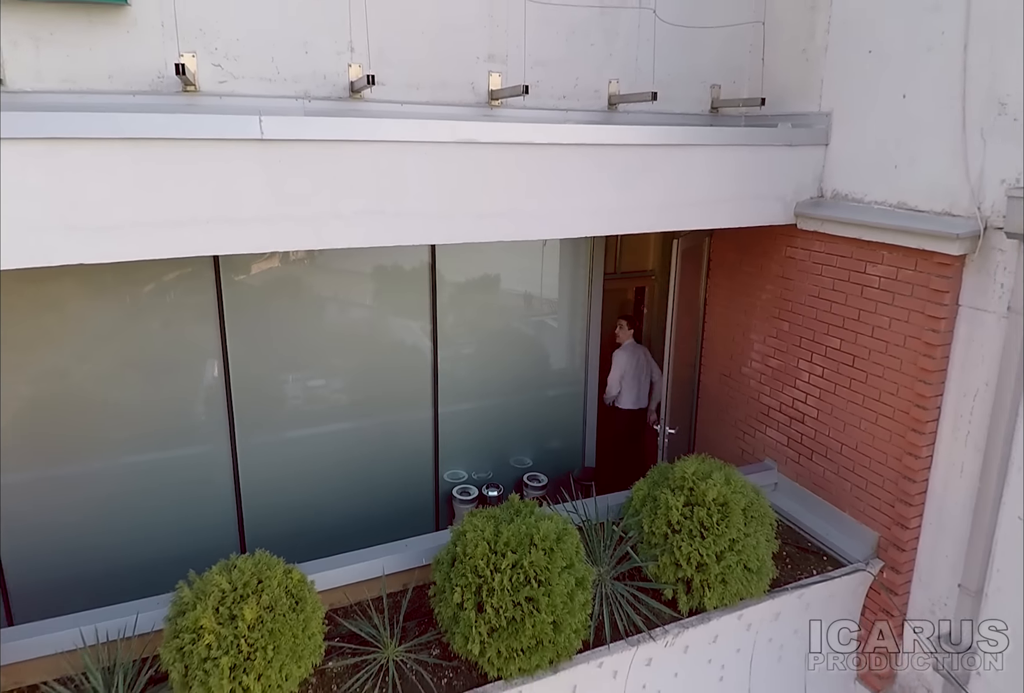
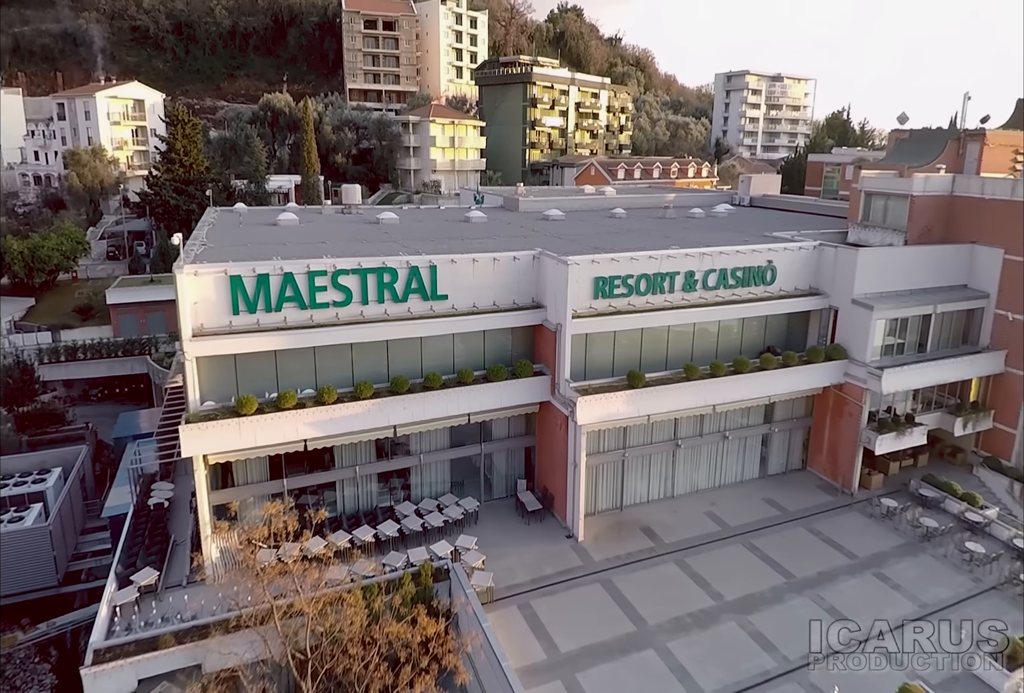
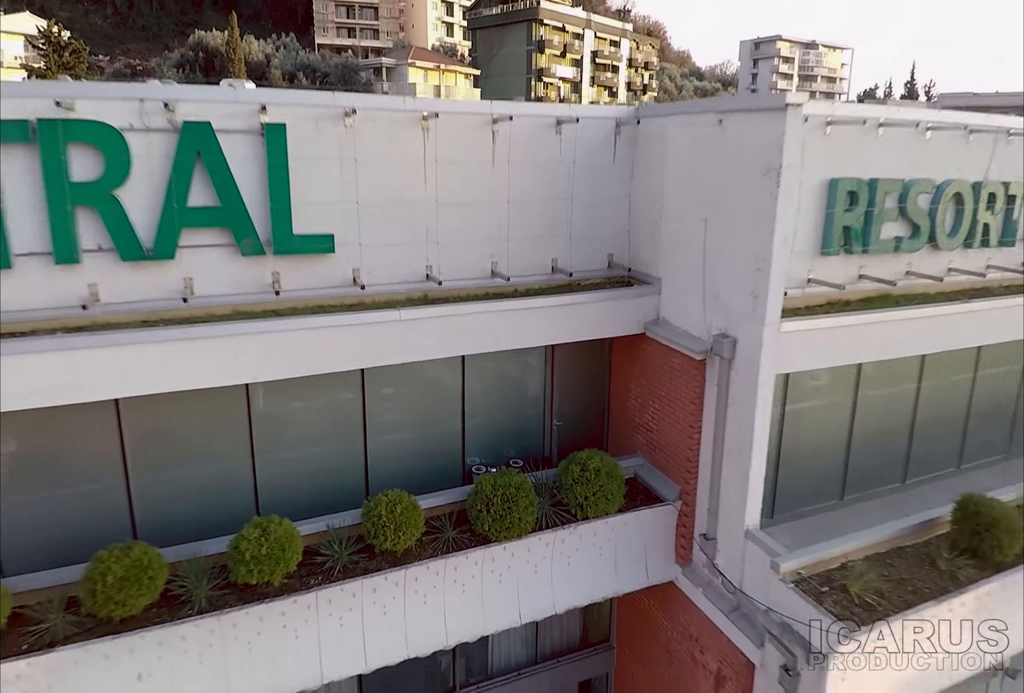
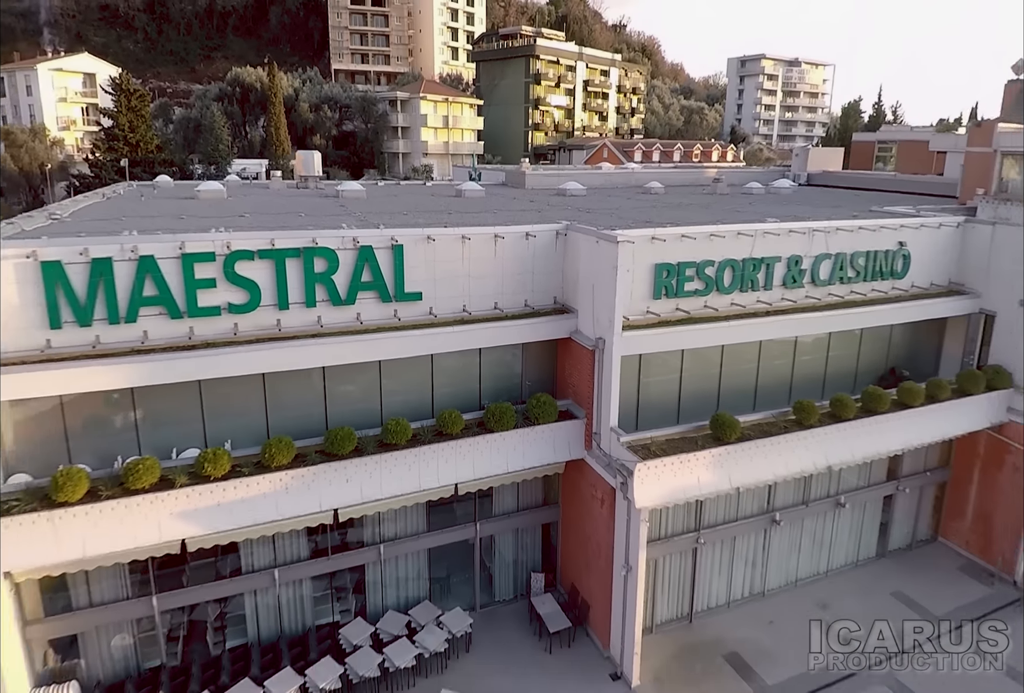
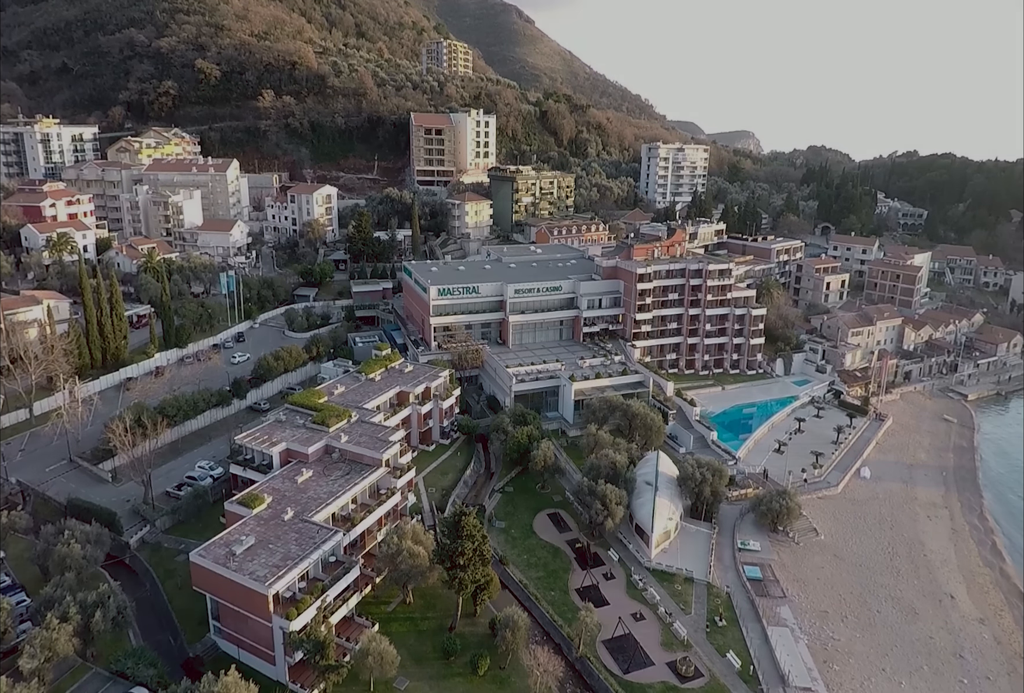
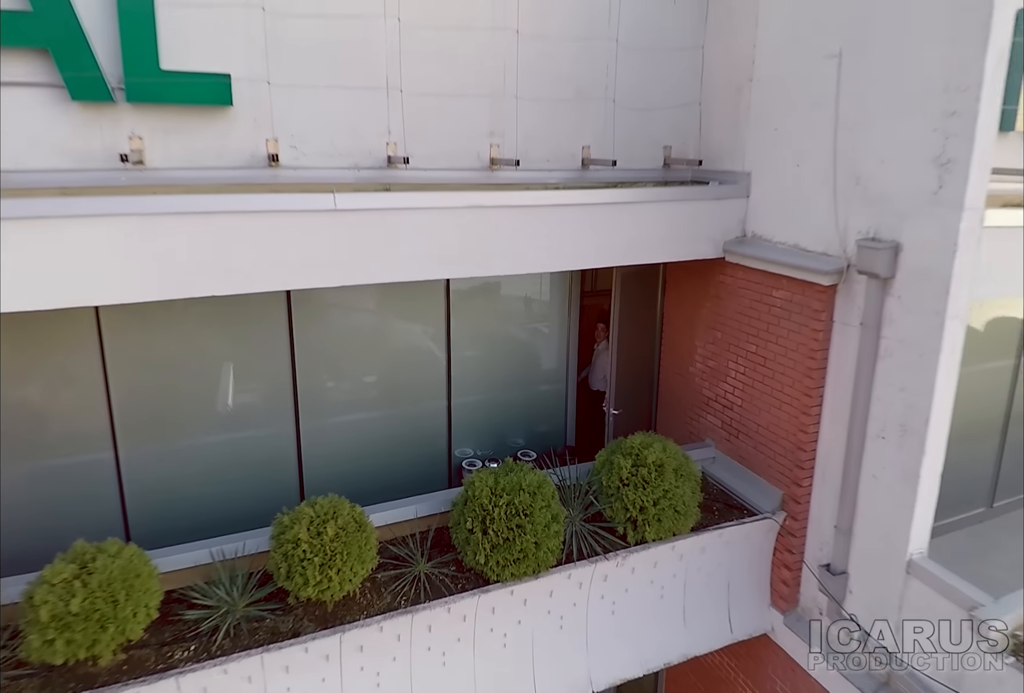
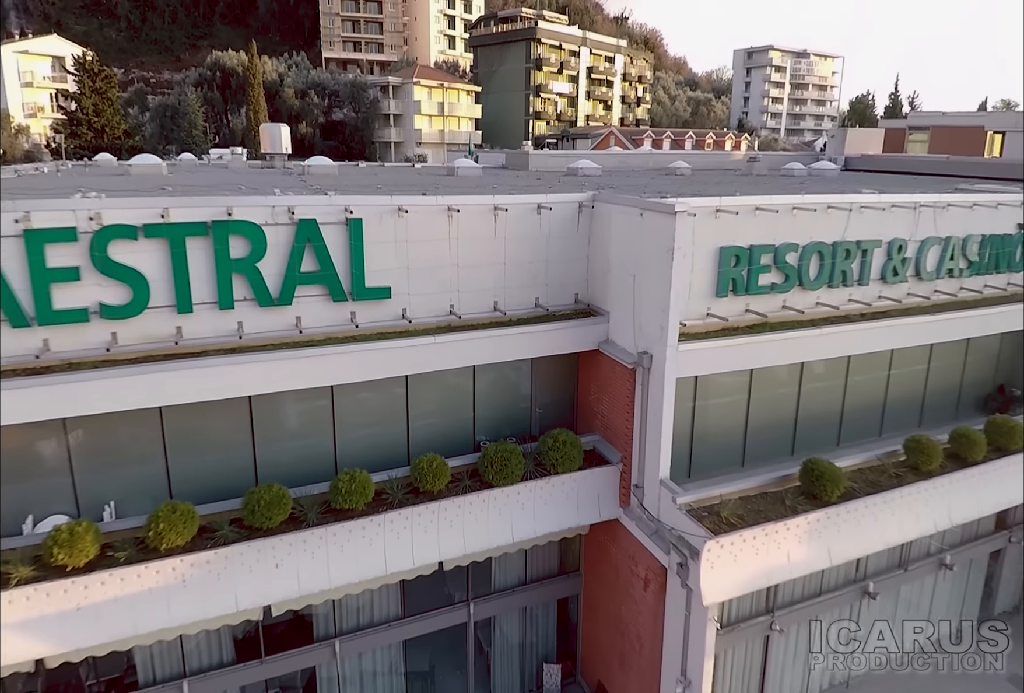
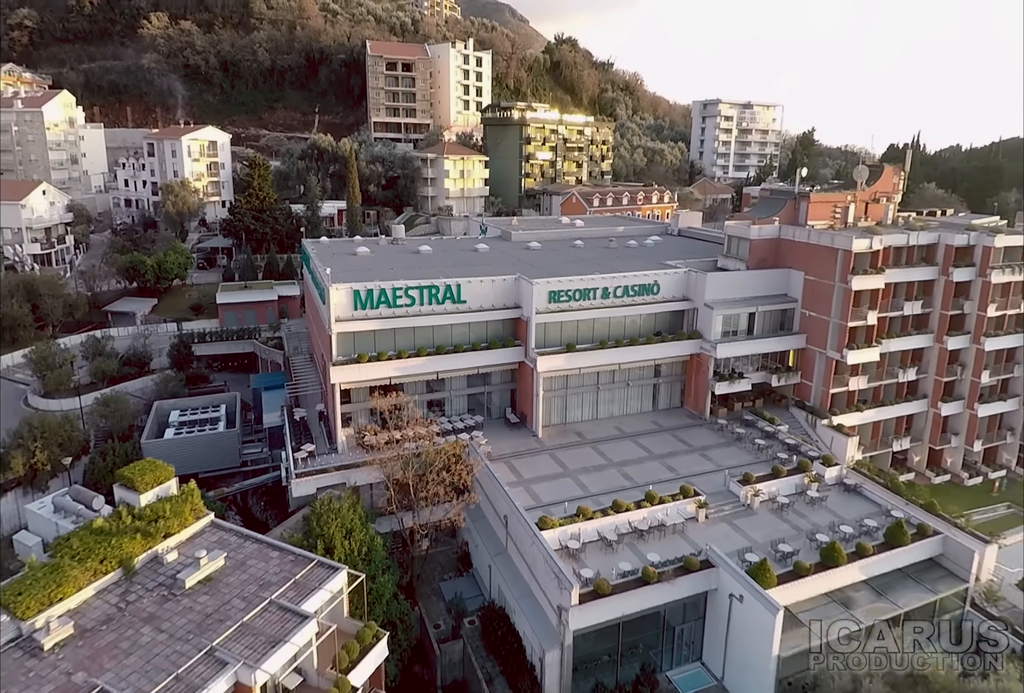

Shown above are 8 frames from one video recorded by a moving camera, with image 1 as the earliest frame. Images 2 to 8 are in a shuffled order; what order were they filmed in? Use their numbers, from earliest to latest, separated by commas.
6, 3, 7, 4, 2, 8, 5
